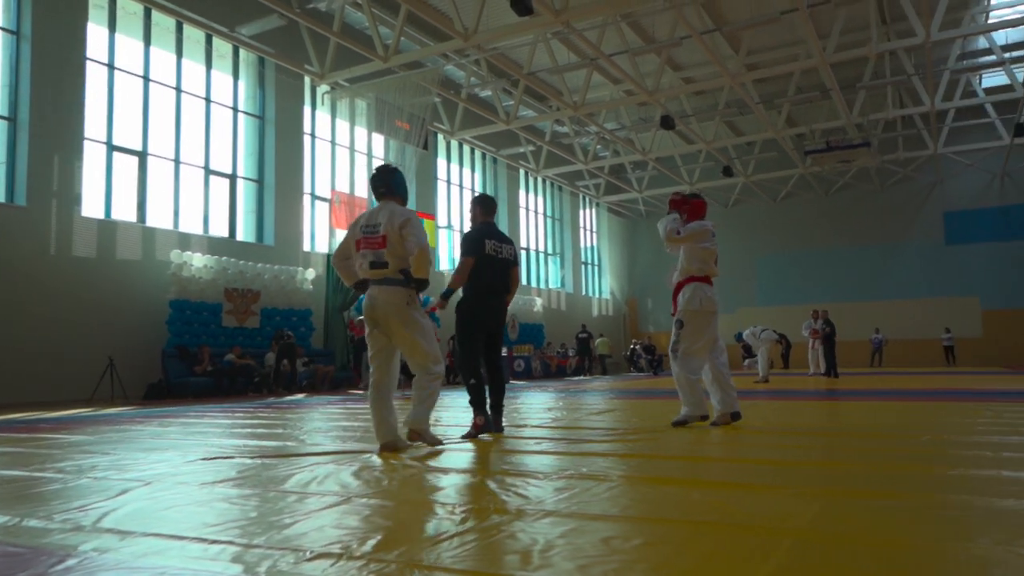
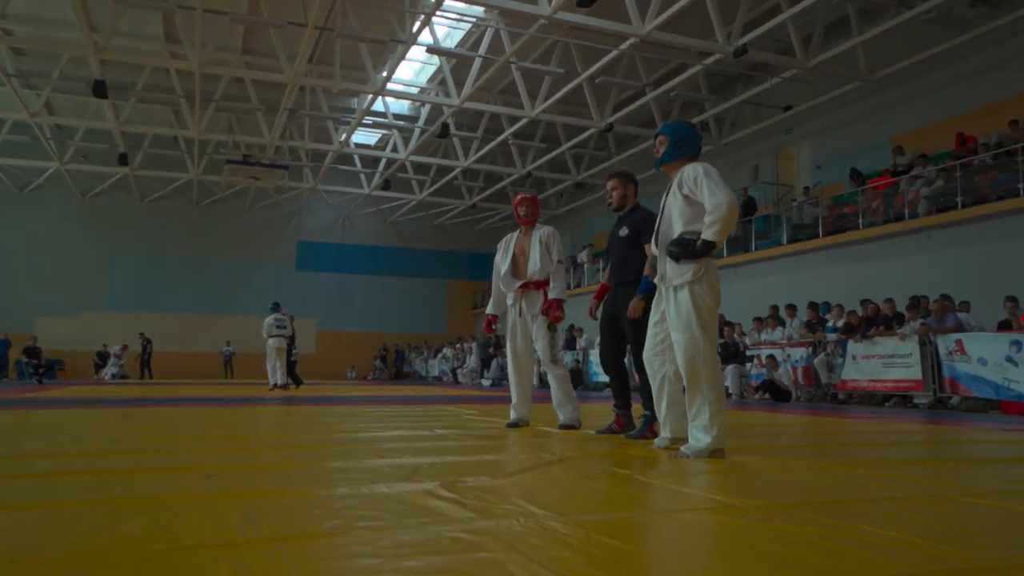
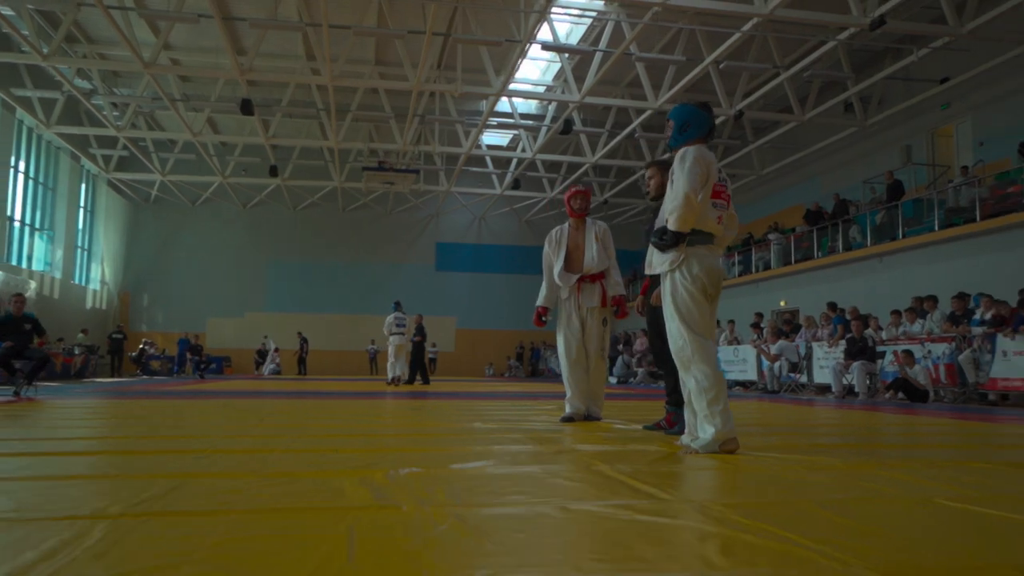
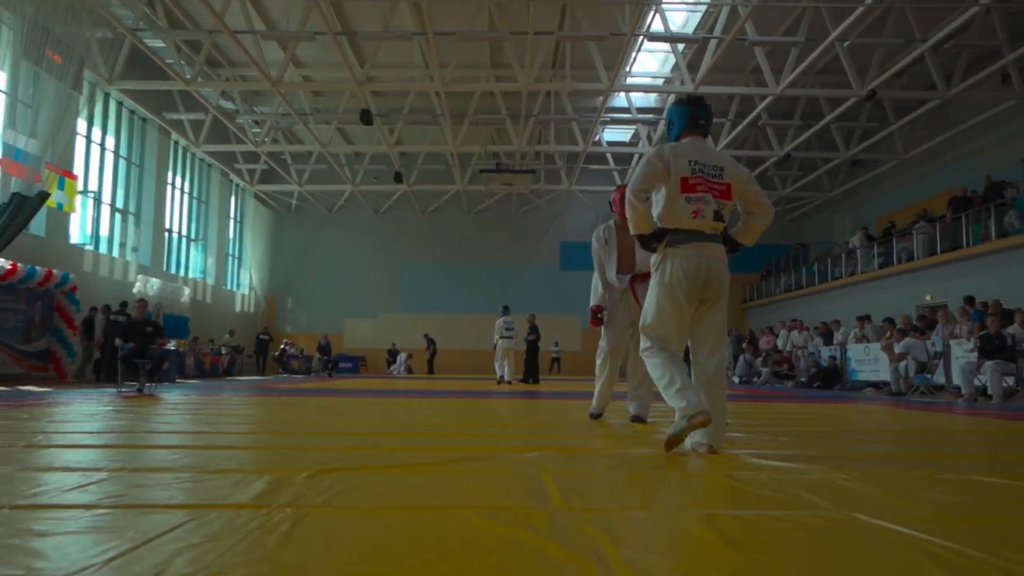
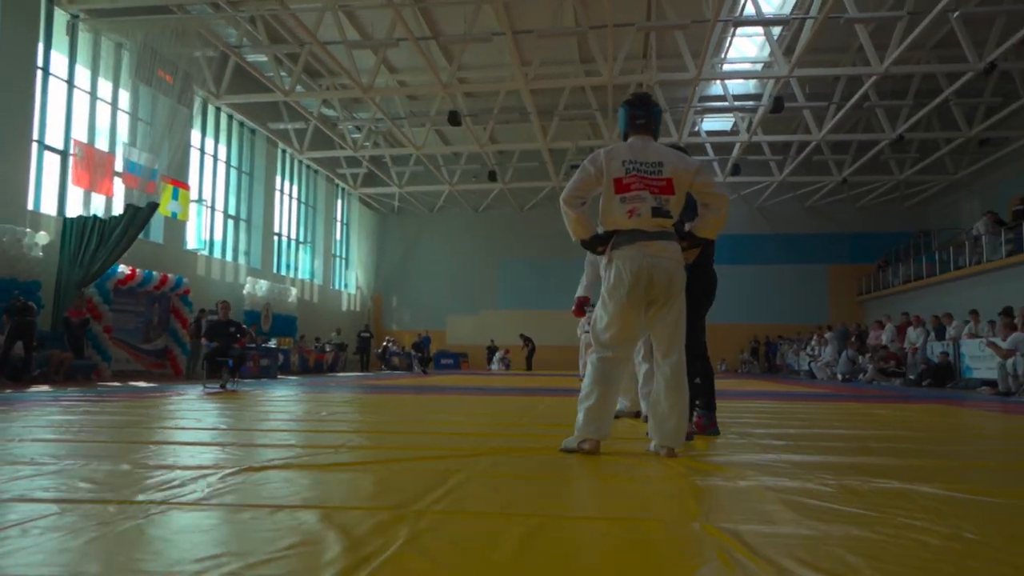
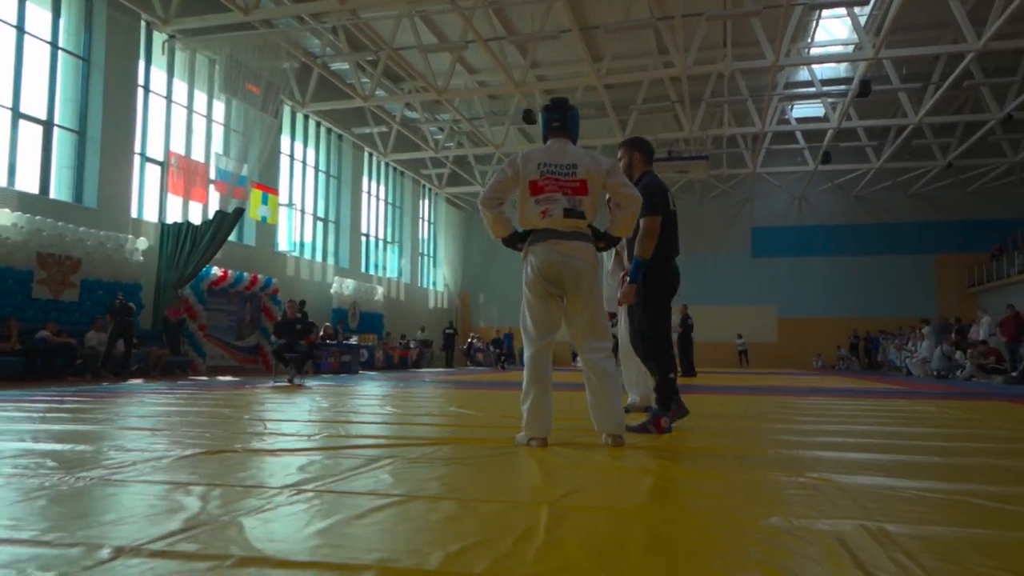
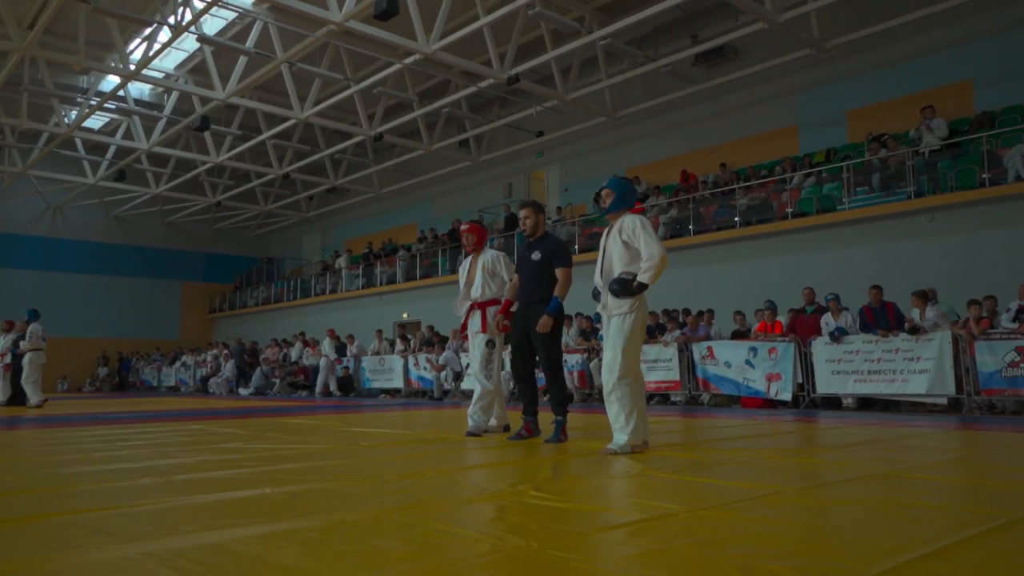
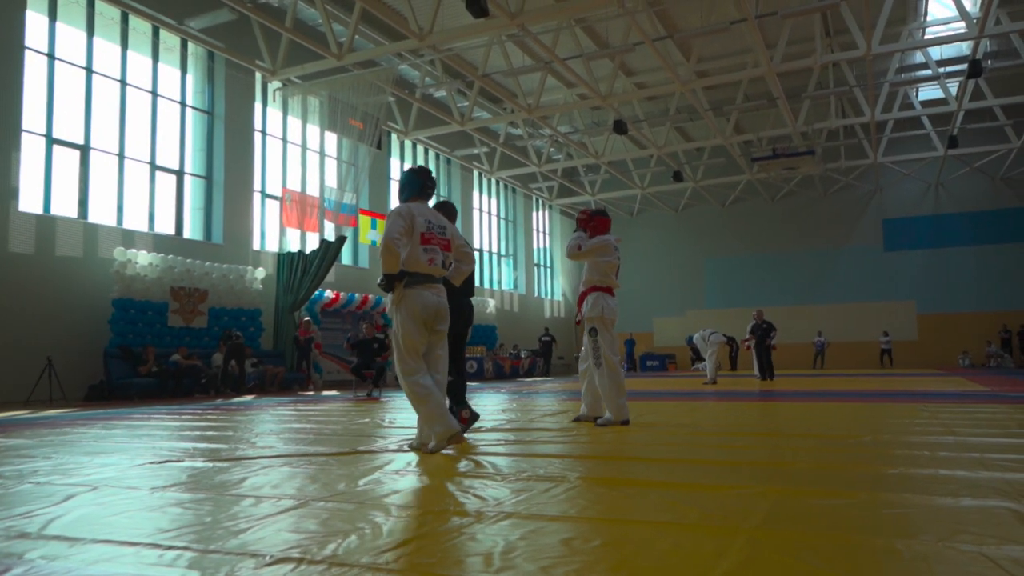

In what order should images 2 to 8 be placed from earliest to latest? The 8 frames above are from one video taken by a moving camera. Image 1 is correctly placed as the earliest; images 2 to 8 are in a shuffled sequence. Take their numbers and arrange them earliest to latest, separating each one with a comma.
8, 6, 5, 4, 3, 2, 7
